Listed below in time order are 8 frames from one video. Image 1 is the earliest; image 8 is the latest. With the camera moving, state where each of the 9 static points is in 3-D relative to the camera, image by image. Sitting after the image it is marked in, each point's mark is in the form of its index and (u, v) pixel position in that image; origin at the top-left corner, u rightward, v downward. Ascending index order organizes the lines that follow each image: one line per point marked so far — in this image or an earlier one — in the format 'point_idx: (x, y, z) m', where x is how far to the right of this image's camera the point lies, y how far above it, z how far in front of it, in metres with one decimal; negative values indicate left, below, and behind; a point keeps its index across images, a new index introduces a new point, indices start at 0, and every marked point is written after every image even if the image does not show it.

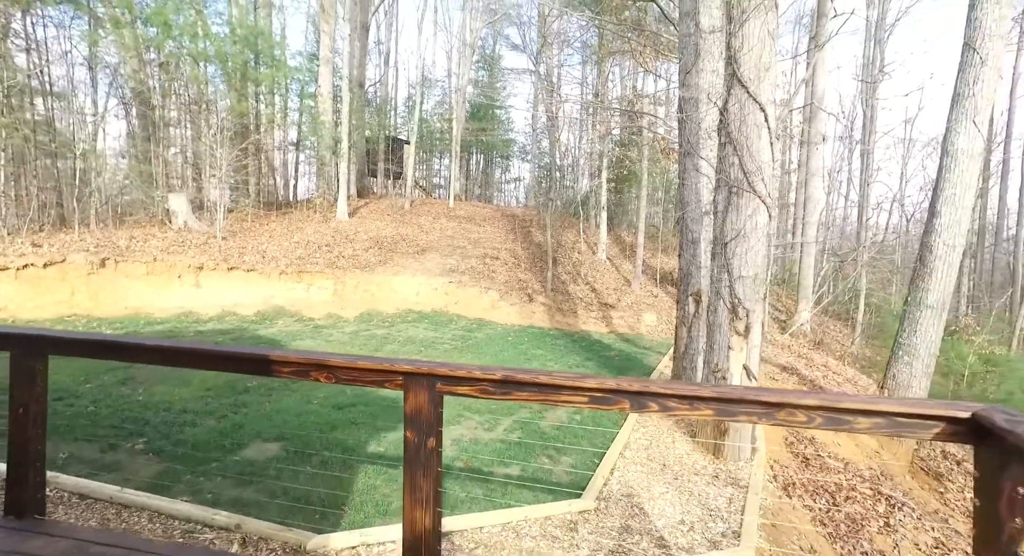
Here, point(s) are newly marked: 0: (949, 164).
0: (+5.1, +1.3, +7.1) m
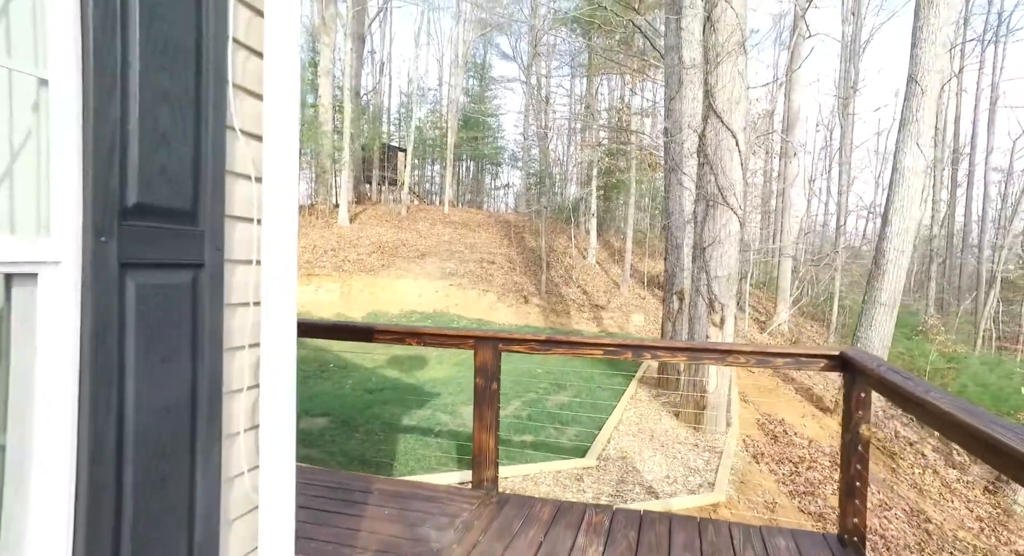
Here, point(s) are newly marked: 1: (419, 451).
0: (+5.2, +1.3, +8.2) m
1: (-0.8, -1.4, +5.1) m
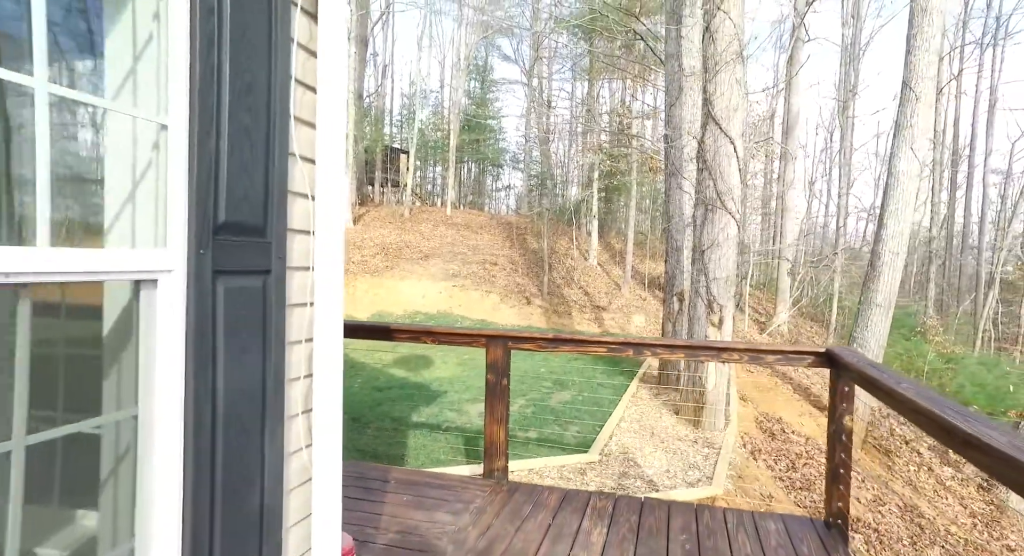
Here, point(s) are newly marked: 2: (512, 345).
0: (+5.2, +1.3, +8.4) m
1: (-0.7, -1.5, +5.3) m
2: (0.0, -0.3, +3.2) m
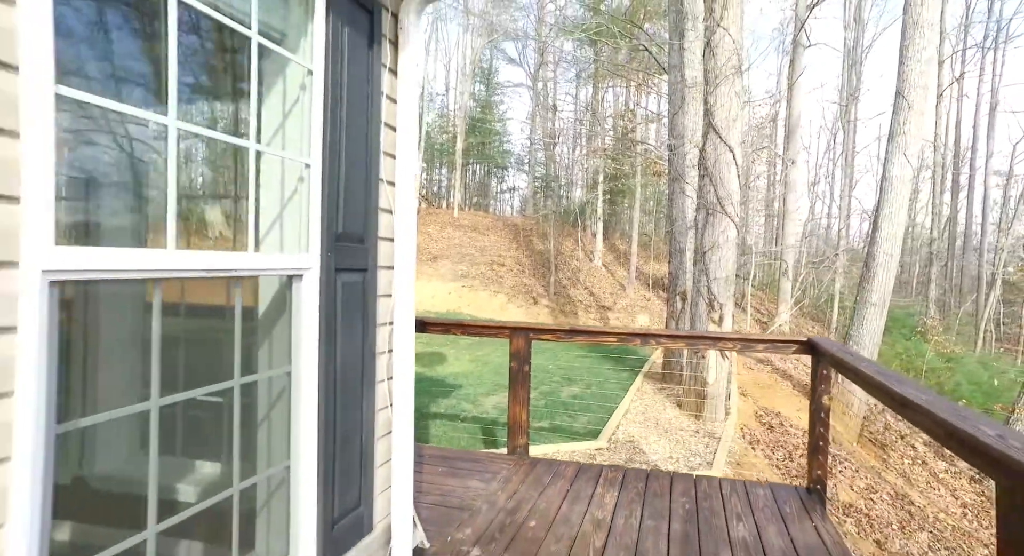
0: (+5.4, +1.3, +8.8) m
1: (-0.6, -1.5, +5.8) m
2: (+0.1, -0.3, +3.6) m
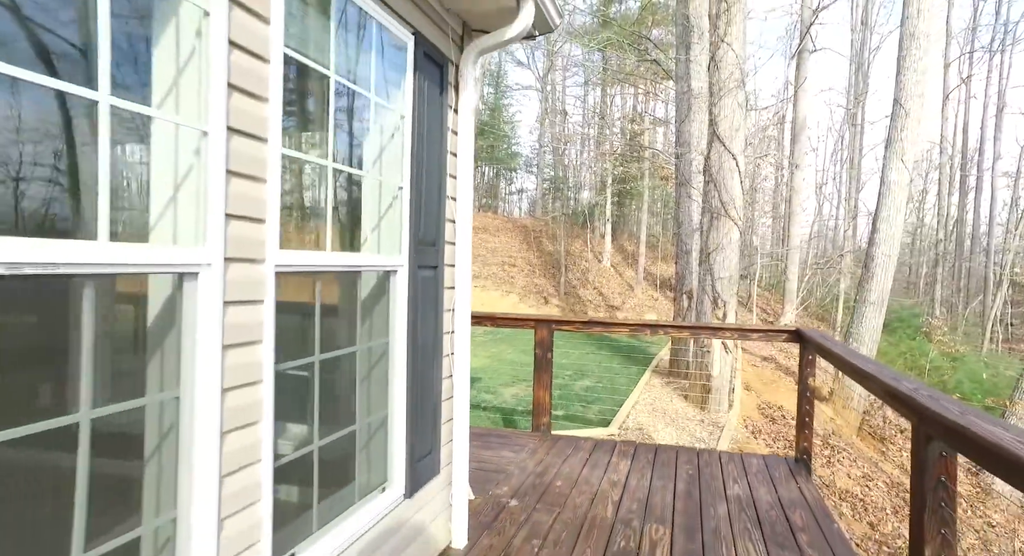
0: (+5.6, +1.3, +9.2) m
1: (-0.4, -1.5, +6.2) m
2: (+0.3, -0.3, +4.0) m
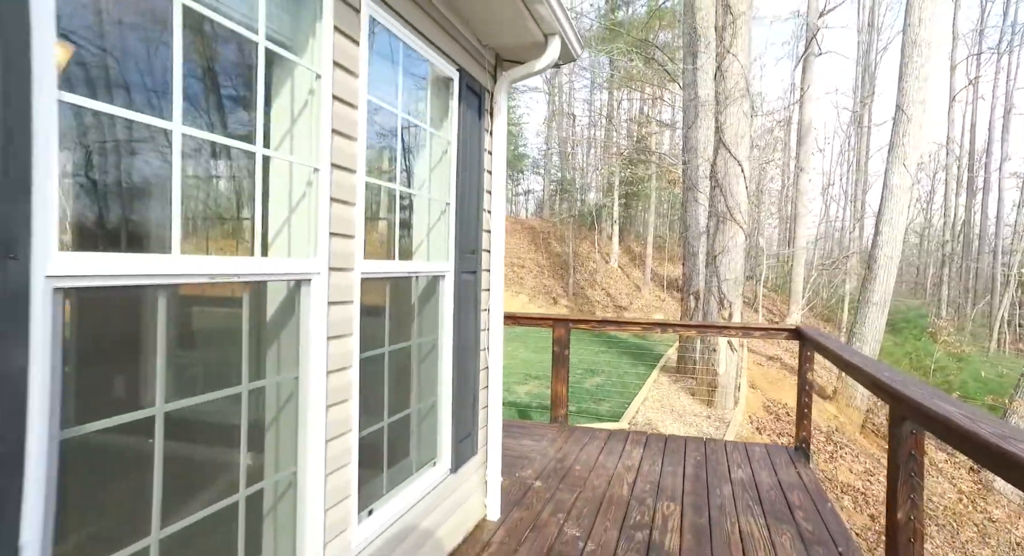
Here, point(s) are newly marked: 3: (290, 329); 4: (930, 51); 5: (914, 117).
0: (+5.8, +1.2, +9.5) m
1: (-0.3, -1.5, +6.5) m
2: (+0.4, -0.3, +4.3) m
3: (-0.5, -0.1, +1.5) m
4: (+6.1, +3.3, +9.0) m
5: (+6.0, +2.4, +9.2) m
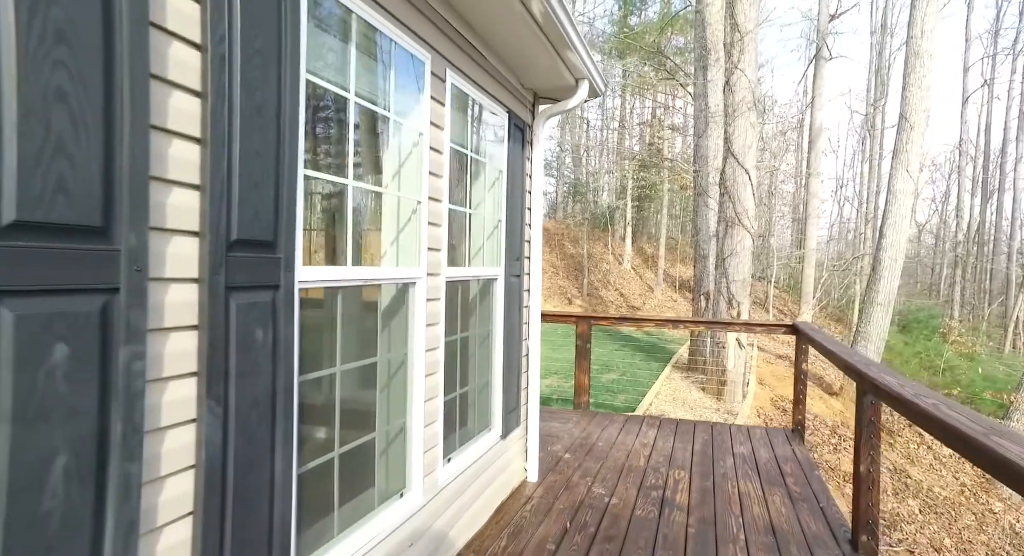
0: (+6.1, +1.2, +9.9) m
1: (0.0, -1.5, +7.1) m
2: (+0.6, -0.4, +4.9) m
3: (-0.4, -0.1, +2.0) m
4: (+6.4, +3.3, +9.4) m
5: (+6.3, +2.4, +9.6) m
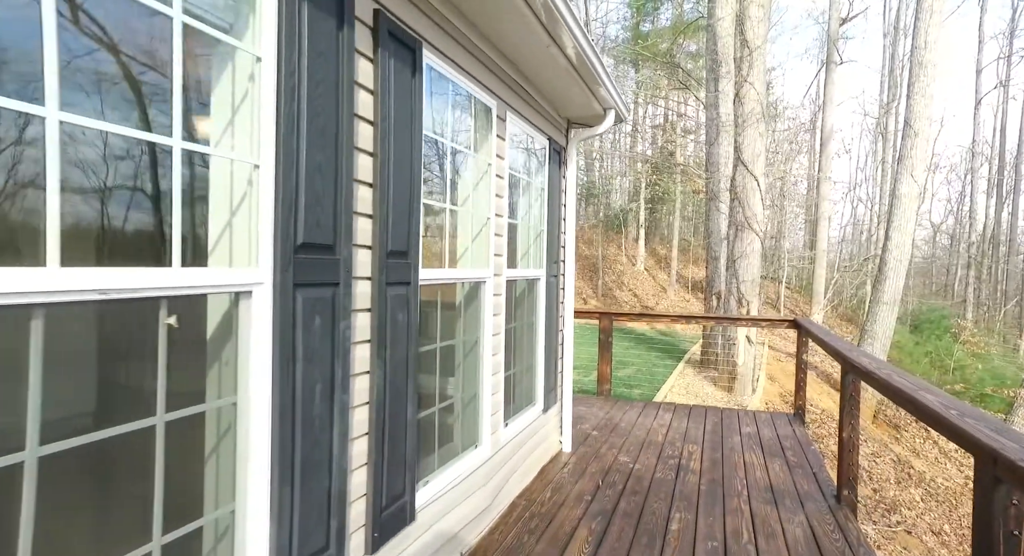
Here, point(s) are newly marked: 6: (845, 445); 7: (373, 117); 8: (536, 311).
0: (+6.4, +1.2, +10.3) m
1: (+0.3, -1.5, +7.6) m
2: (+0.9, -0.4, +5.4) m
3: (-0.2, -0.1, +2.5) m
4: (+6.8, +3.3, +9.9) m
5: (+6.7, +2.4, +10.0) m
6: (+1.6, -0.8, +2.9) m
7: (-0.4, +0.4, +1.6) m
8: (+0.1, -0.2, +3.4) m
